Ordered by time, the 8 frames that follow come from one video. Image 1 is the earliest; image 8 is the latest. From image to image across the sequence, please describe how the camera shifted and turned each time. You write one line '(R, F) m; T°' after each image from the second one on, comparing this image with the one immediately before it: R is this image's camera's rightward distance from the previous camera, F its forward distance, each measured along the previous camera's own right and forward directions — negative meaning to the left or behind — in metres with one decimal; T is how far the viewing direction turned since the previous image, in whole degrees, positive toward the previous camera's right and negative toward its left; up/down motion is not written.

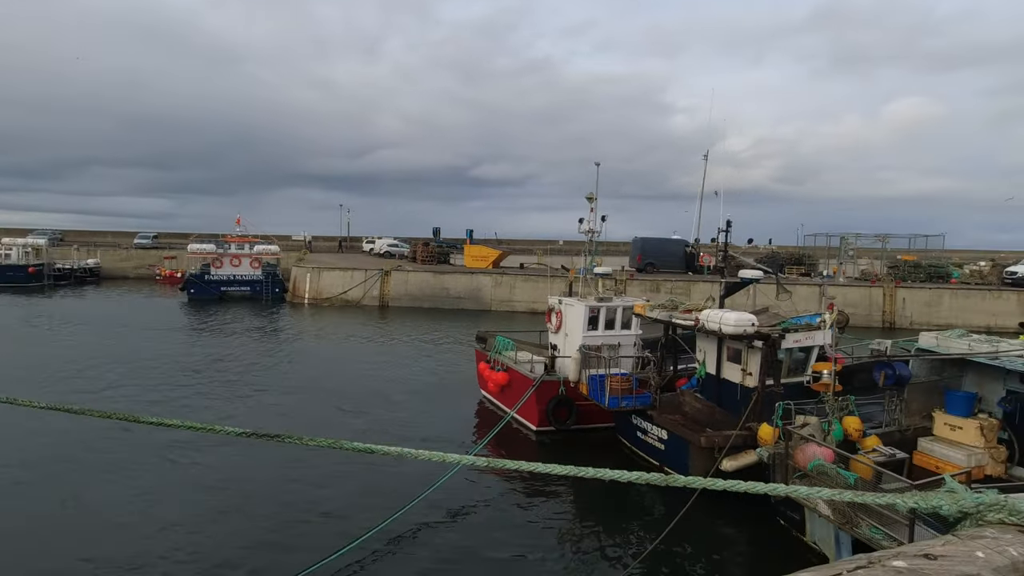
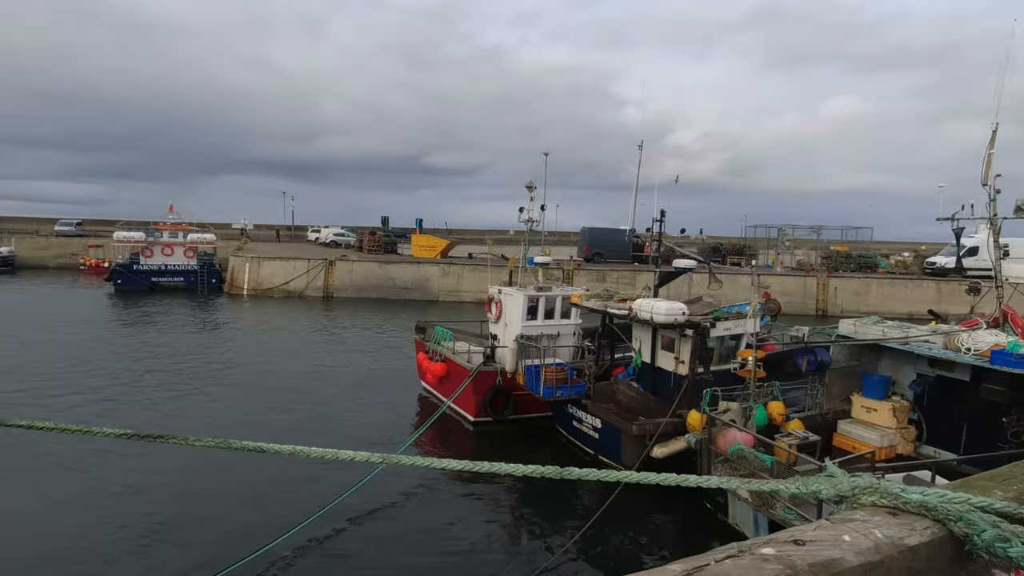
(+0.3, +0.1) m; +5°
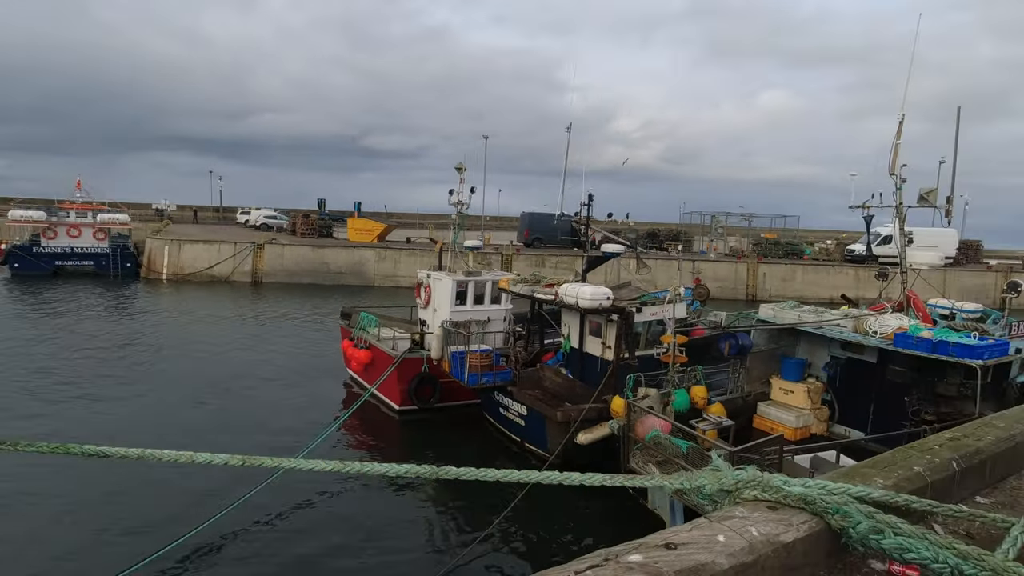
(+0.4, +0.3) m; +5°
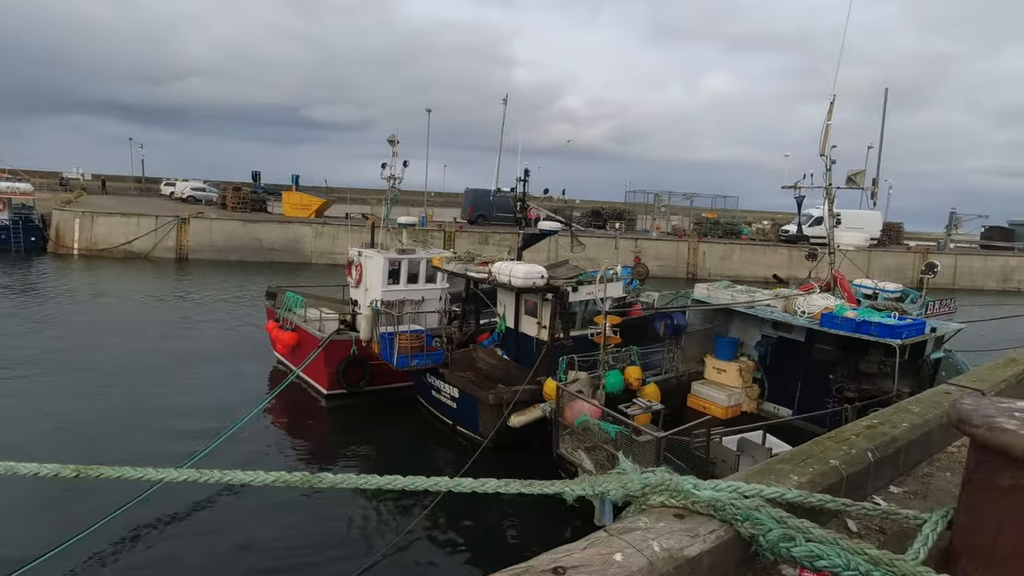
(+0.3, +0.3) m; +5°
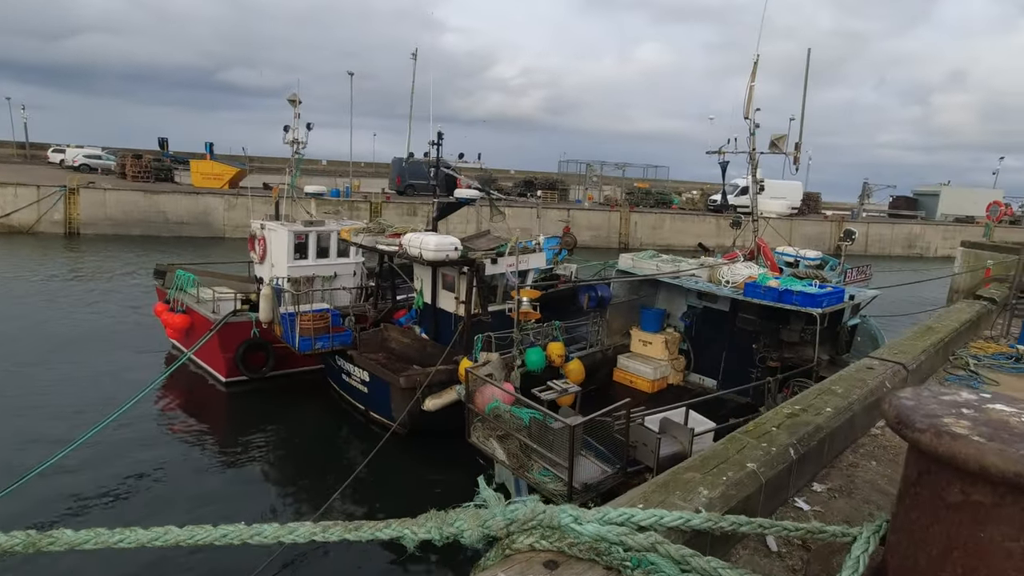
(+0.4, +0.6) m; +6°
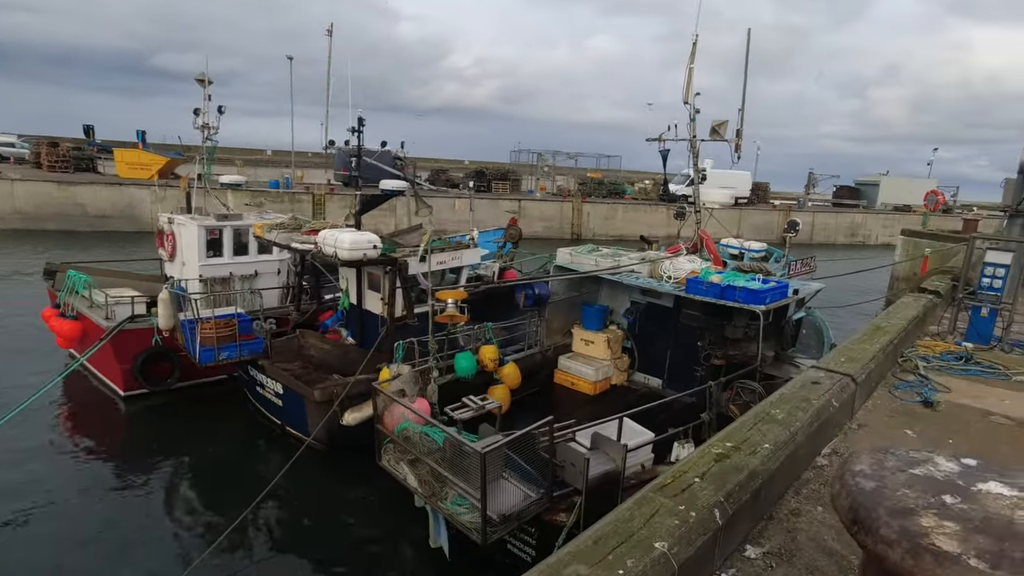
(+0.4, +0.6) m; +4°
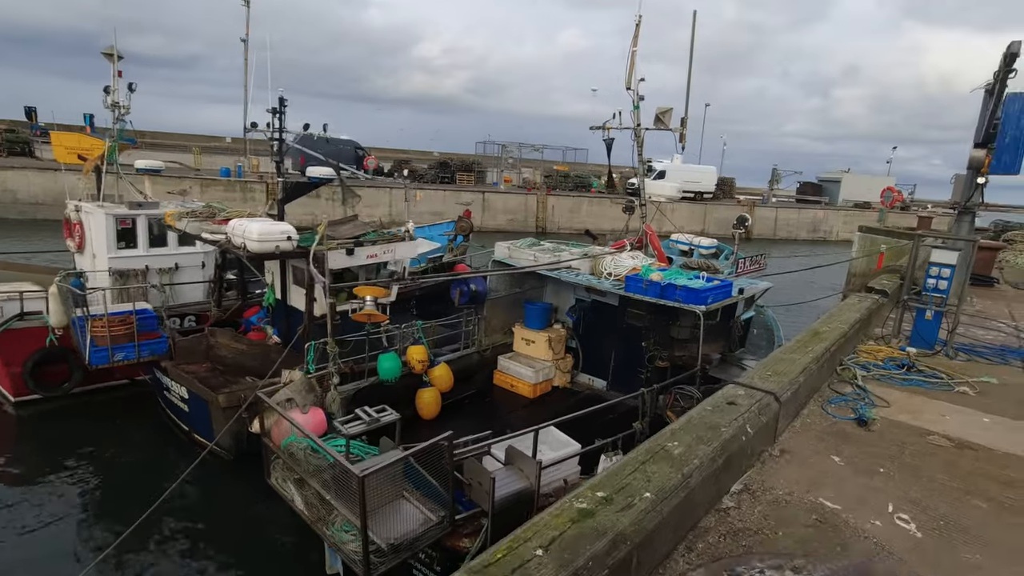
(+0.5, +0.5) m; +3°
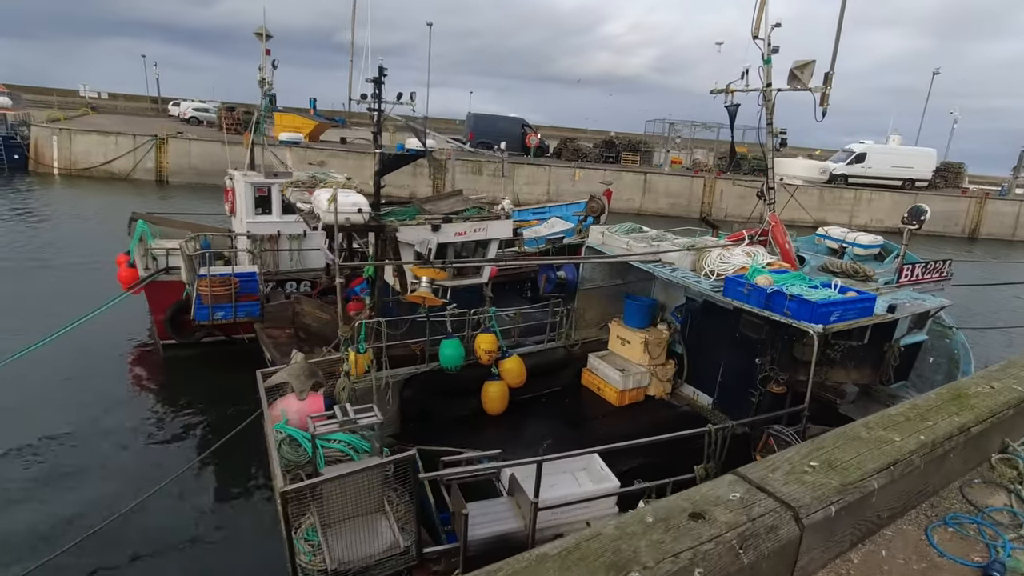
(+0.9, +1.0) m; -17°
